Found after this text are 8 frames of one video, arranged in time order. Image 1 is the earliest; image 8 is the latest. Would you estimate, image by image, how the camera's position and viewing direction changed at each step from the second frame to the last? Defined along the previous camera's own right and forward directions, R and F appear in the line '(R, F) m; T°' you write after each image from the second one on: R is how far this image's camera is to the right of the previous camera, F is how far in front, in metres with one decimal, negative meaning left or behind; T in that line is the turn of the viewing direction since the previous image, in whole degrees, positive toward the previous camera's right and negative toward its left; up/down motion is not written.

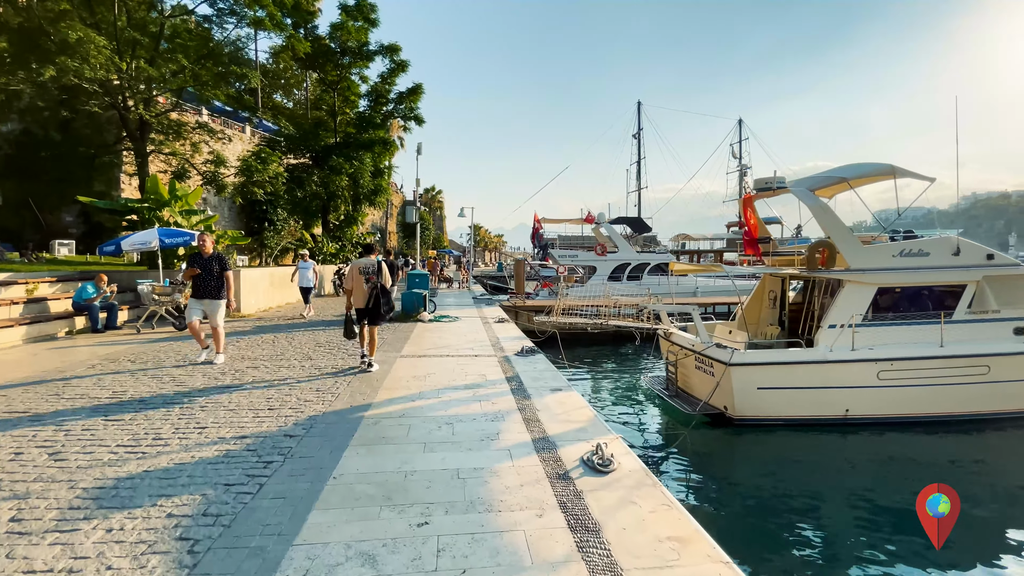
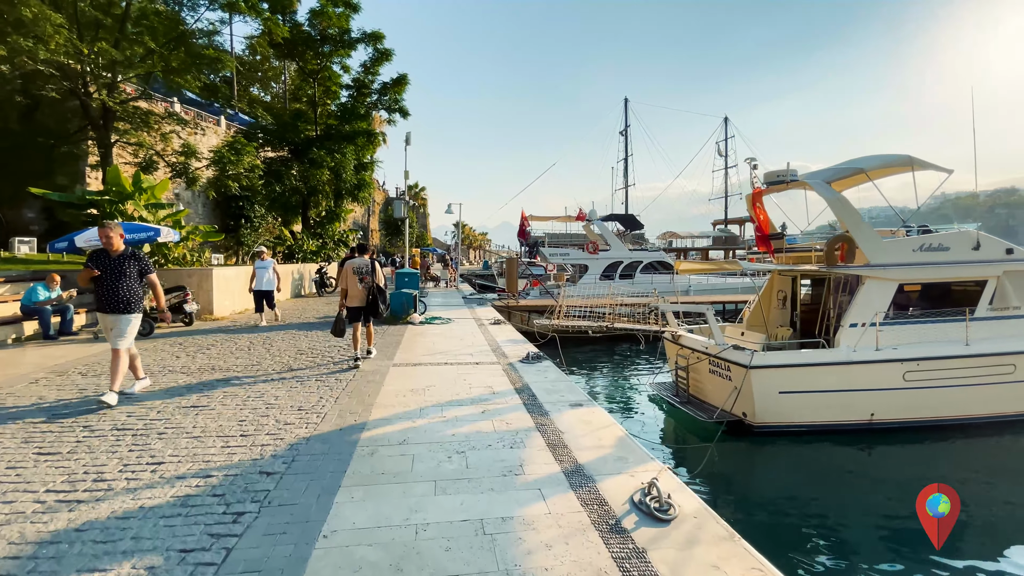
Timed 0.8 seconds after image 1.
(-0.3, +0.7) m; +2°
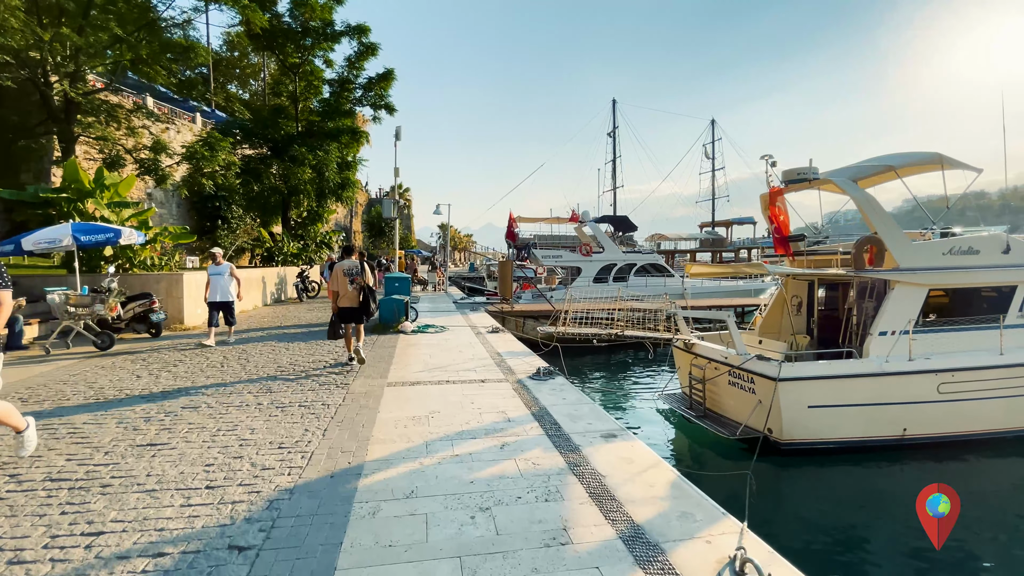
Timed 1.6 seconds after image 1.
(-0.3, +0.7) m; +2°
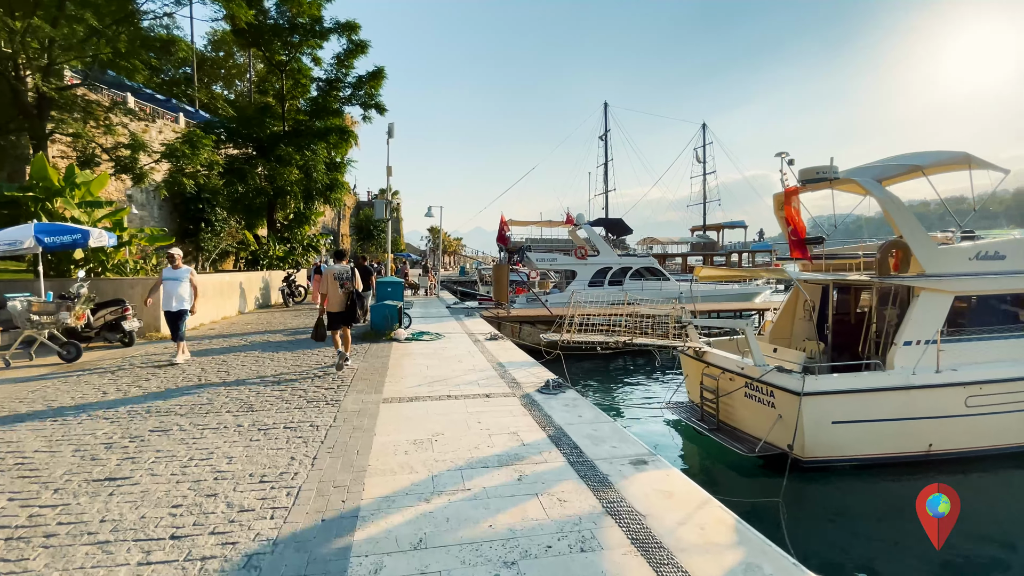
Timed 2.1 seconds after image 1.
(-0.2, +0.5) m; +1°
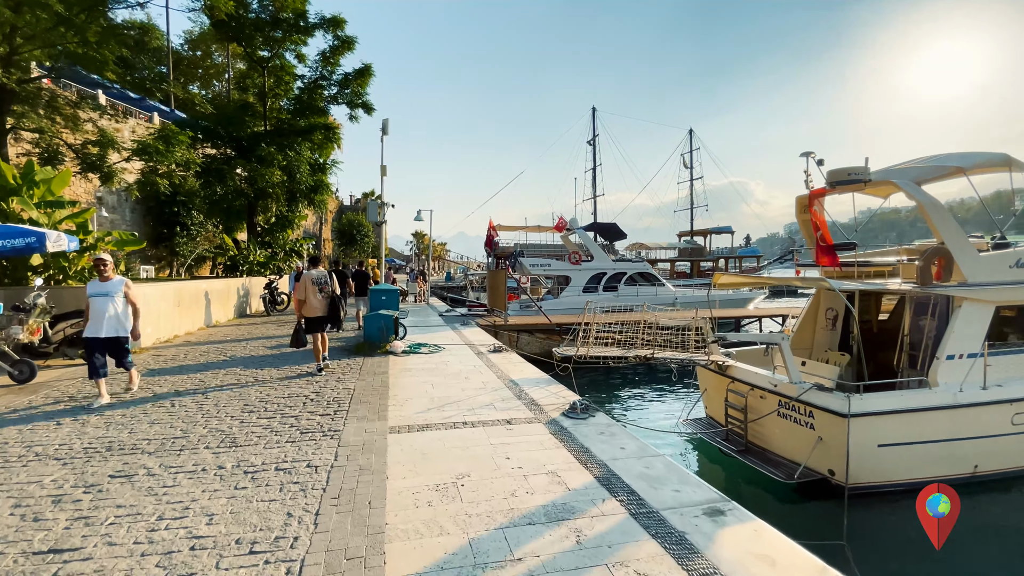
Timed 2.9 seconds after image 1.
(-0.4, +0.7) m; +2°
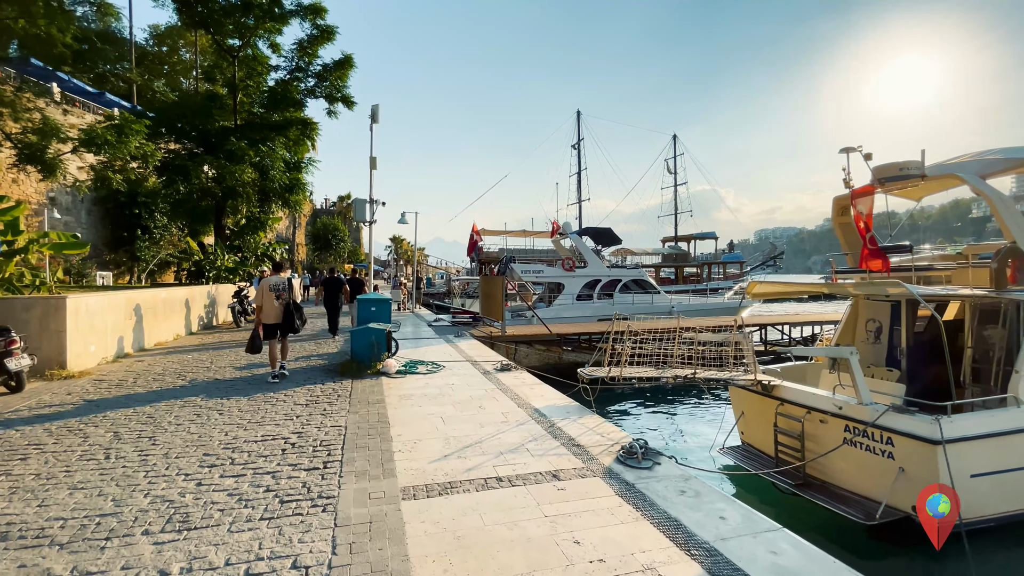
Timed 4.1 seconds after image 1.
(-0.5, +1.1) m; +3°
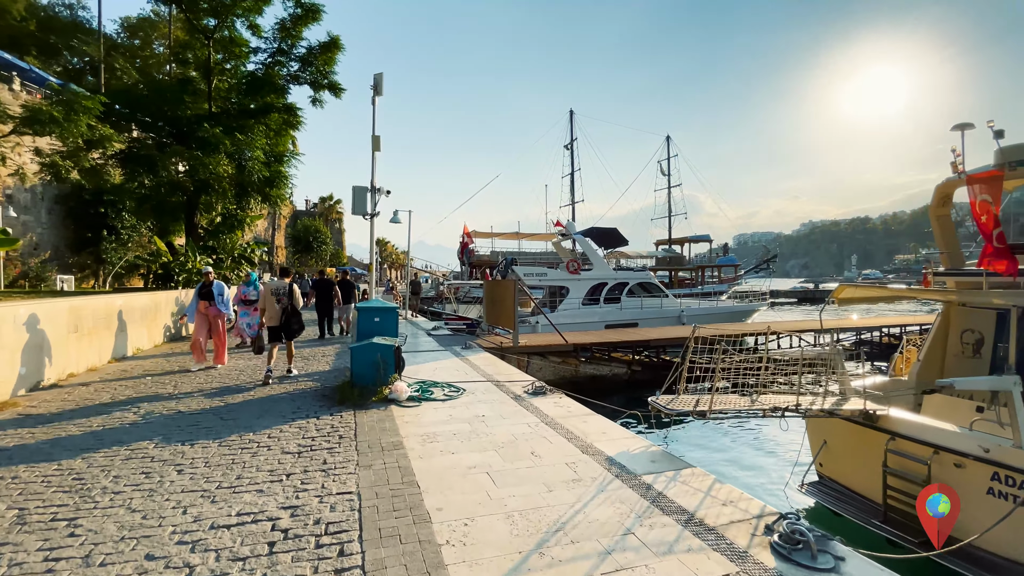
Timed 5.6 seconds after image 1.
(-0.7, +1.4) m; +2°
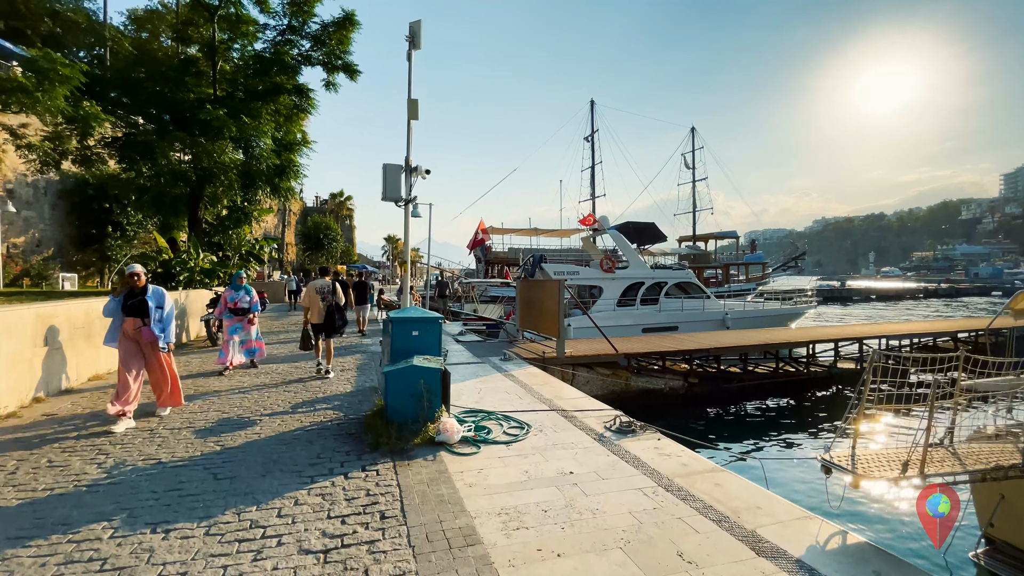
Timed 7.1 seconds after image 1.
(-0.7, +1.5) m; -1°
